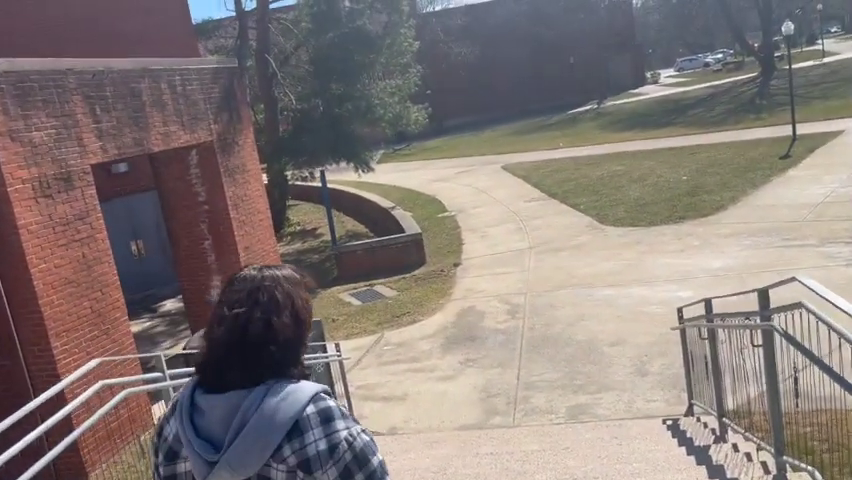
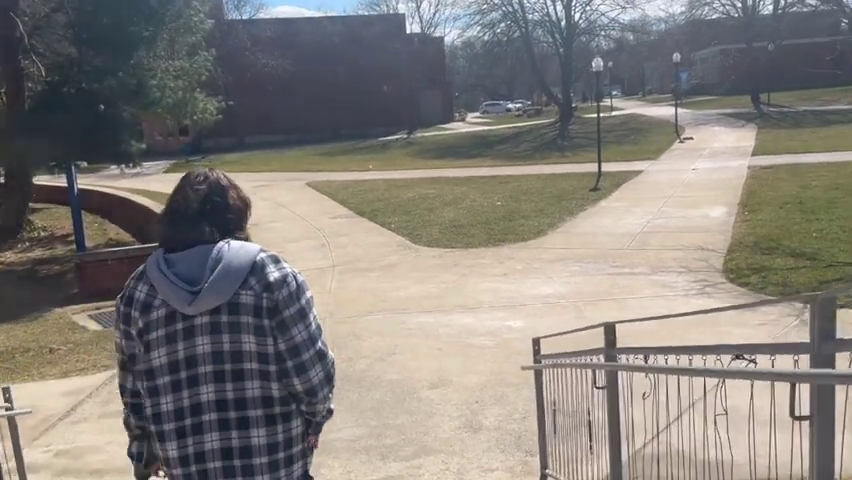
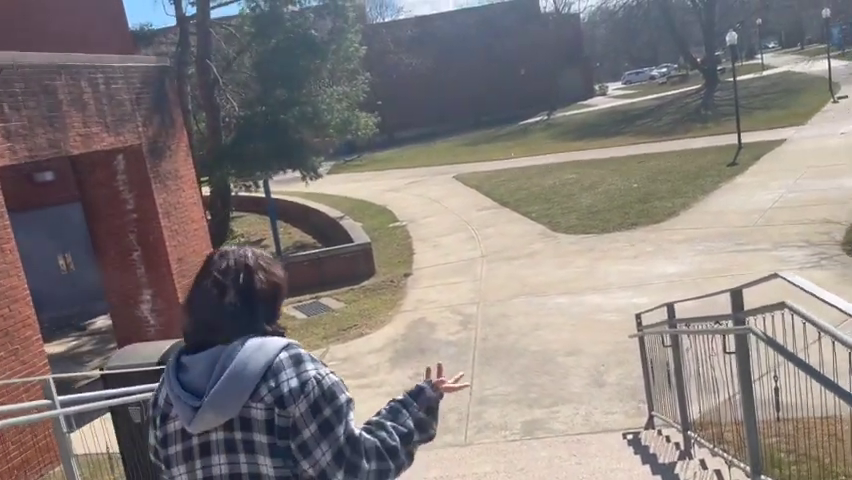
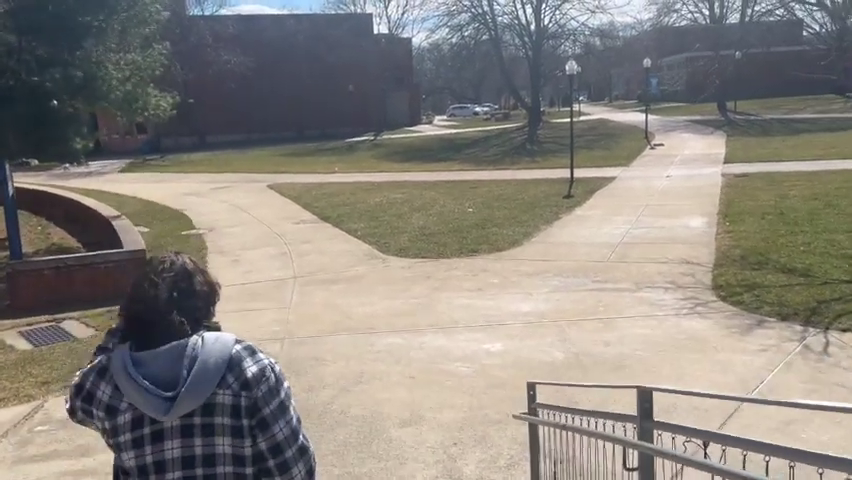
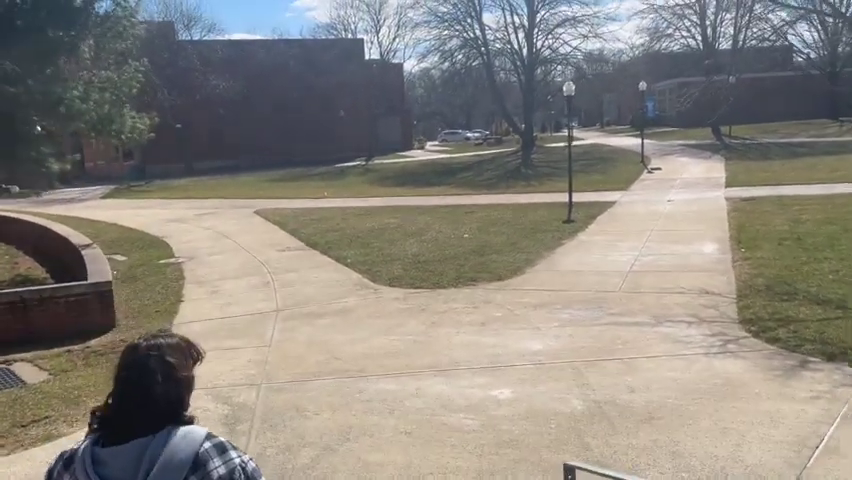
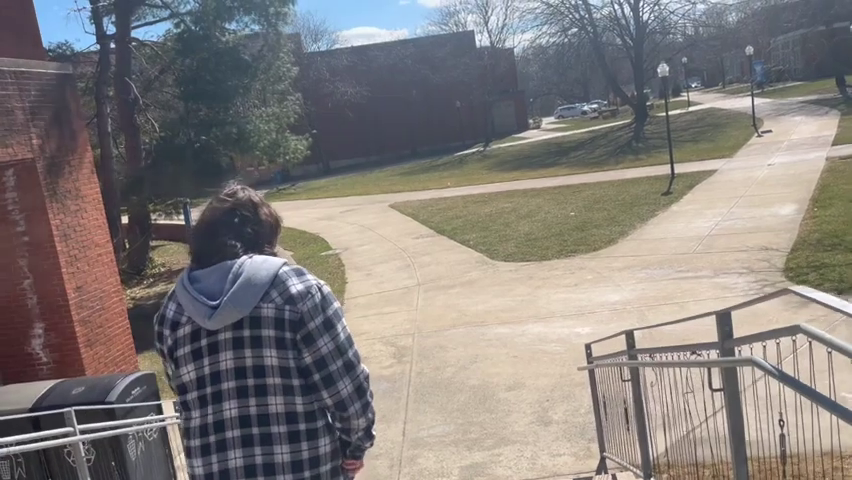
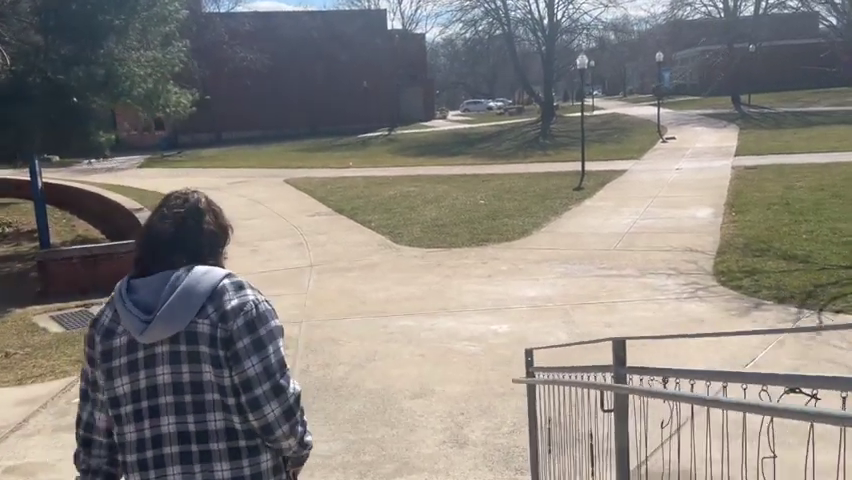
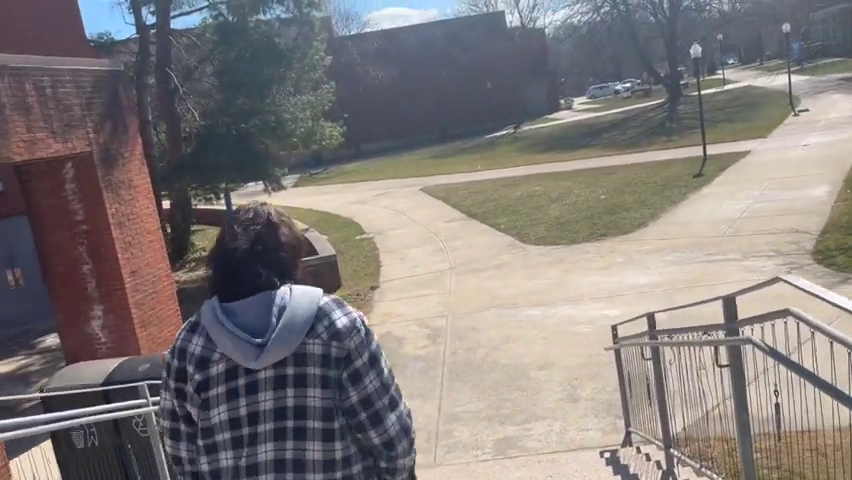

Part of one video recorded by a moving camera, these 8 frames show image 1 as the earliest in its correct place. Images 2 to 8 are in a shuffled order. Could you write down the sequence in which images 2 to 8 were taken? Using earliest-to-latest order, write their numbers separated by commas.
3, 8, 6, 2, 7, 4, 5
